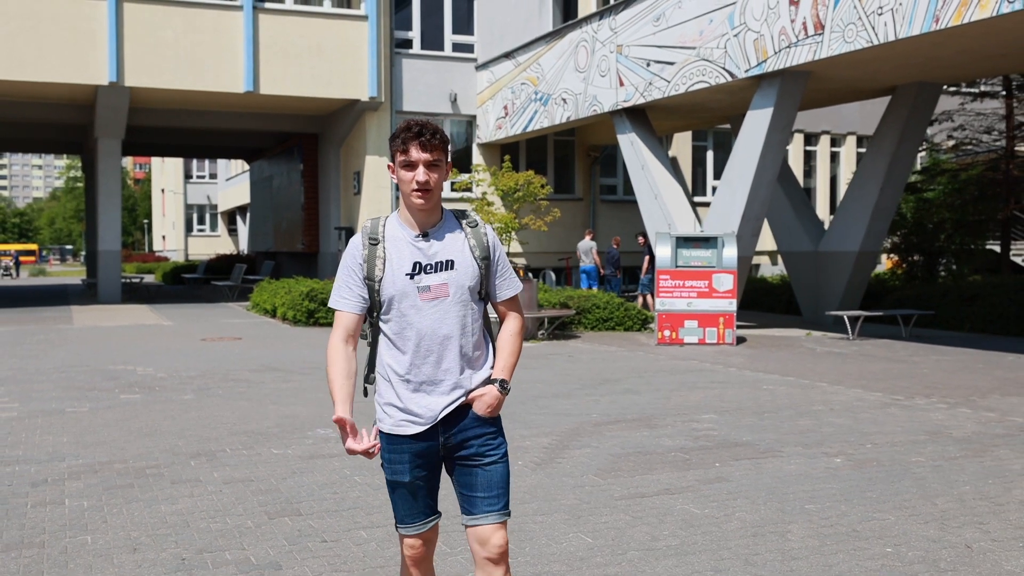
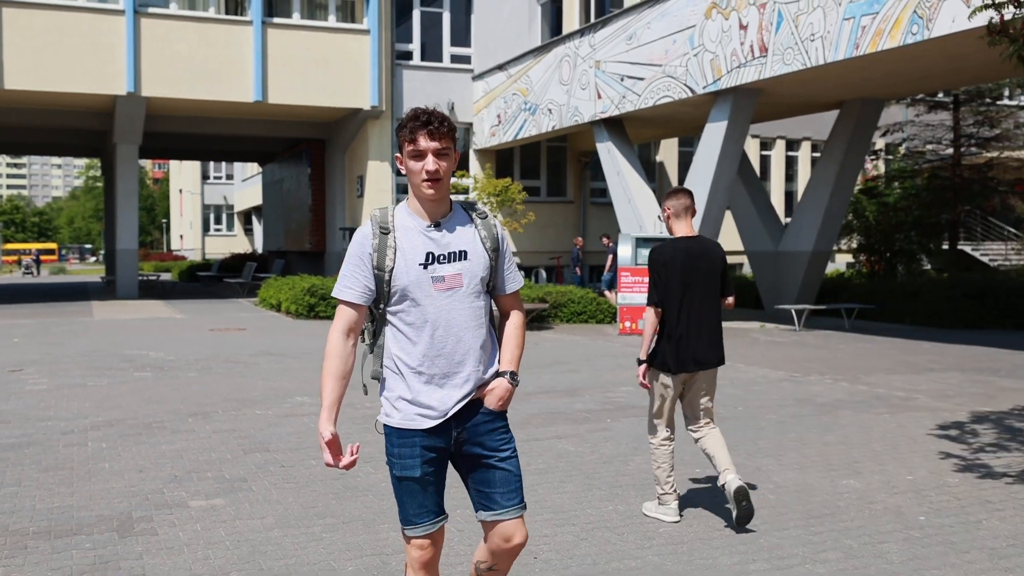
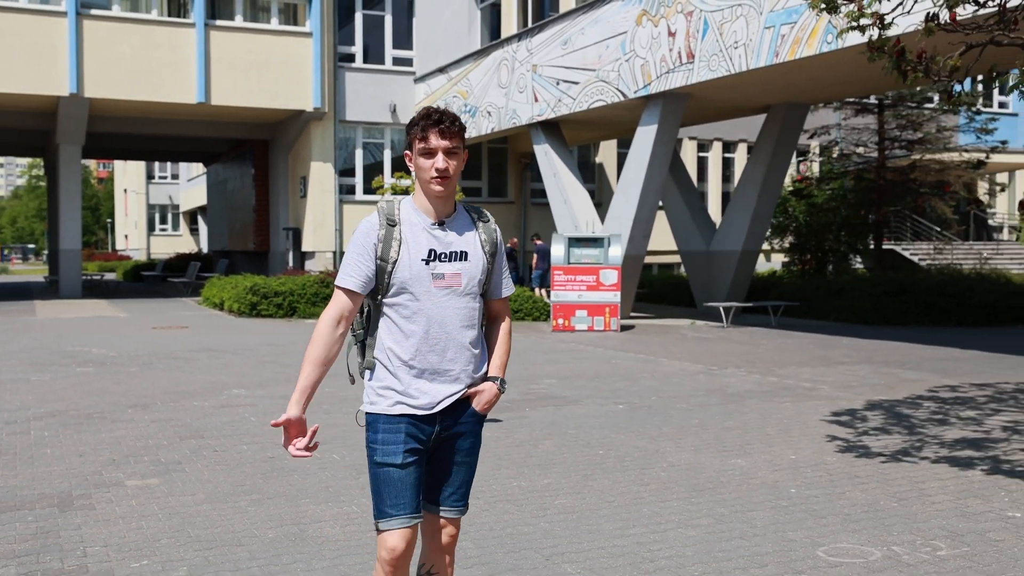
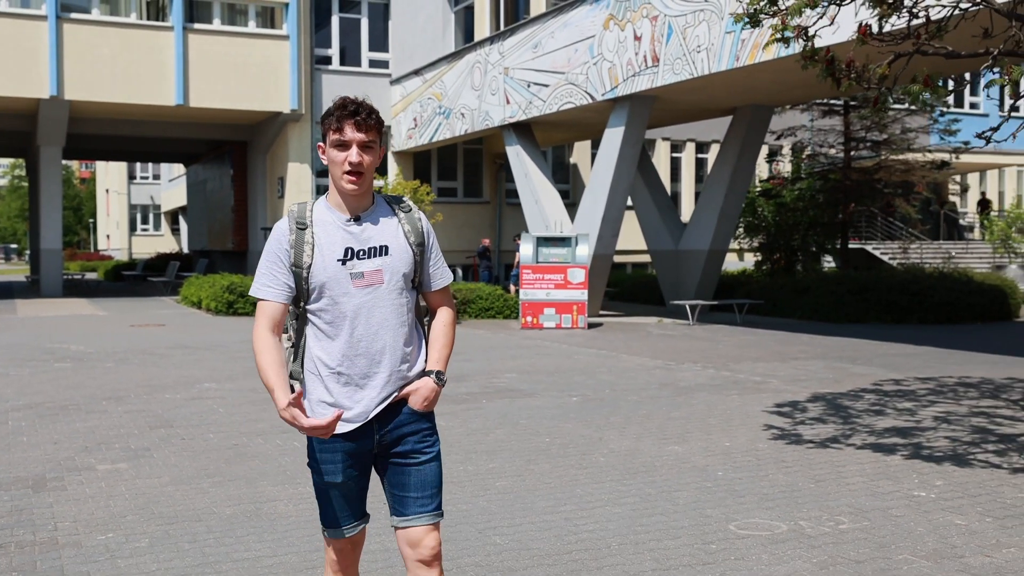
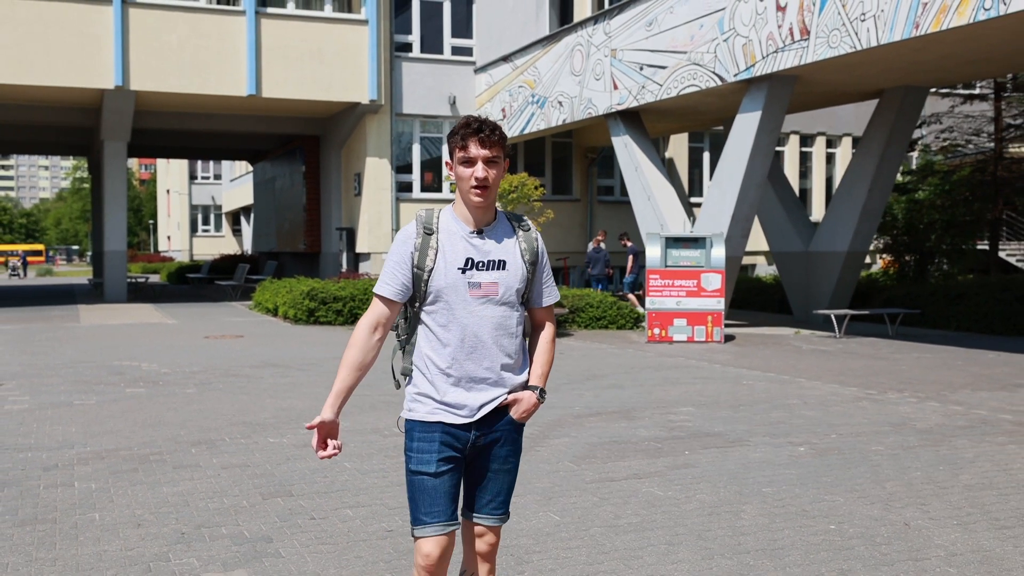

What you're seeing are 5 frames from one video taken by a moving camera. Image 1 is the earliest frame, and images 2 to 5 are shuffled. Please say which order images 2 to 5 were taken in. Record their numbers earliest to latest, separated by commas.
5, 2, 3, 4
